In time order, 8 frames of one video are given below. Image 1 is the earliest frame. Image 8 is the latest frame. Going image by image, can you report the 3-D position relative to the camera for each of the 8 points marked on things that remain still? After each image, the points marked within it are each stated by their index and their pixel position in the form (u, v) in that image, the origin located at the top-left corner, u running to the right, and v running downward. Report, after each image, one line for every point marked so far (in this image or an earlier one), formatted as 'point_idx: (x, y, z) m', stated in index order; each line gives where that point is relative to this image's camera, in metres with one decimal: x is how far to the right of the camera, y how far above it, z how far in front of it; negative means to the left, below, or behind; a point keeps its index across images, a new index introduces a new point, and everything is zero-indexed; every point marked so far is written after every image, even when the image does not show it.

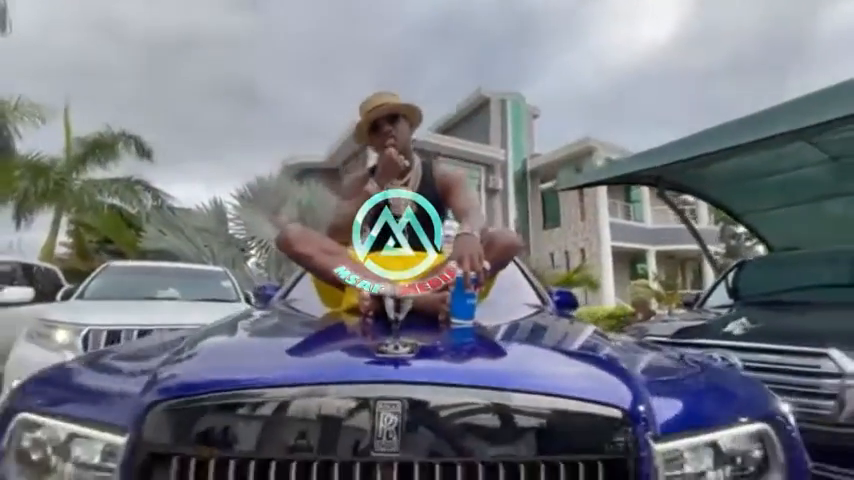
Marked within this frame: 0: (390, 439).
0: (-0.1, -0.3, +0.7) m
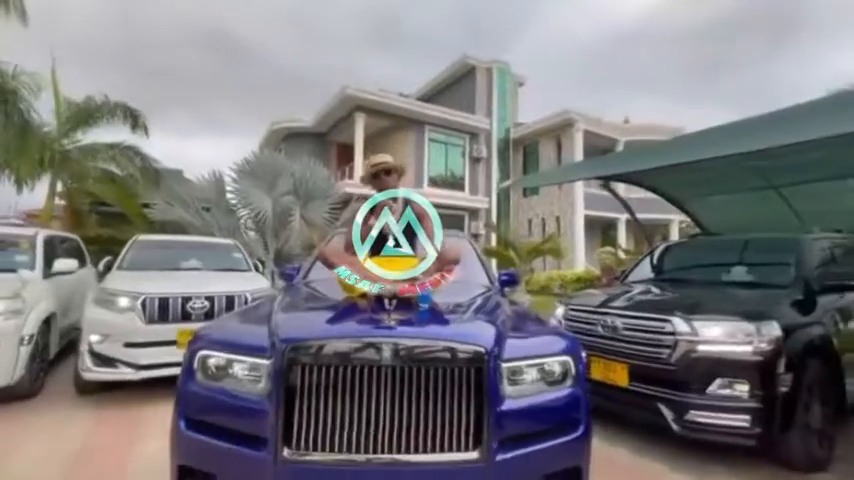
0: (-0.2, -0.5, +1.7) m
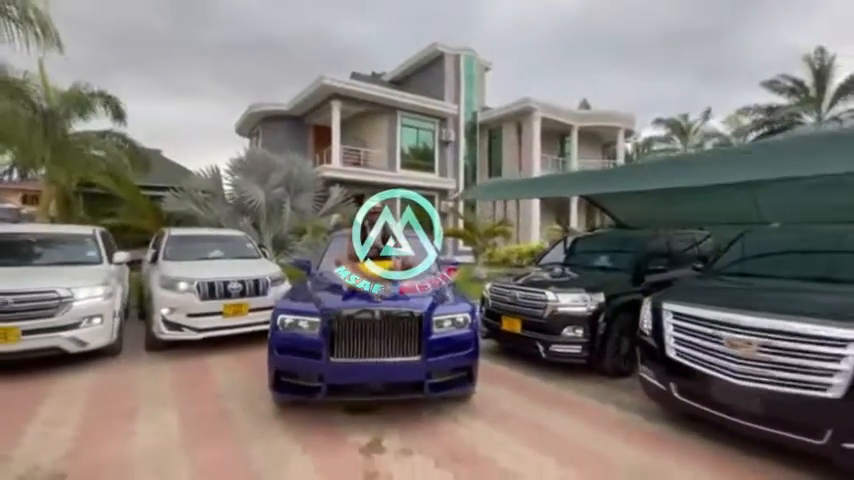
0: (-0.5, -0.7, +3.5) m
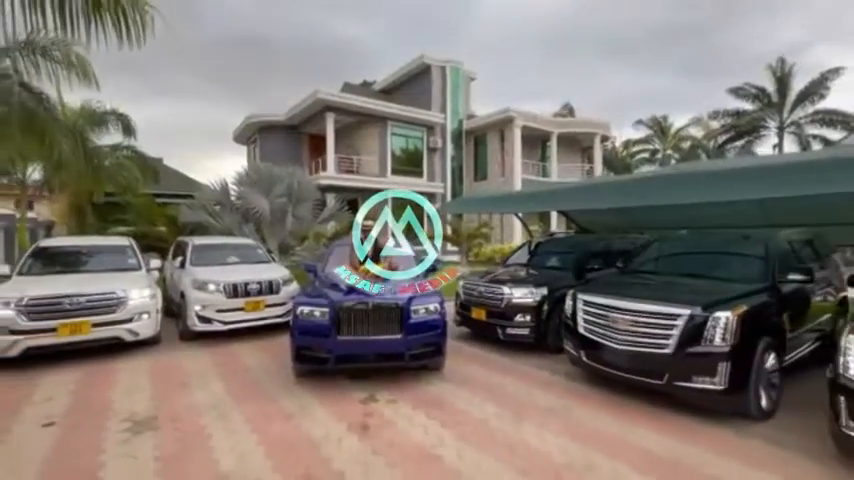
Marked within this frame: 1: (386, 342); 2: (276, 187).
0: (-0.7, -0.8, +4.8) m
1: (-0.5, -1.2, +4.8) m
2: (-4.6, +1.6, +12.1) m
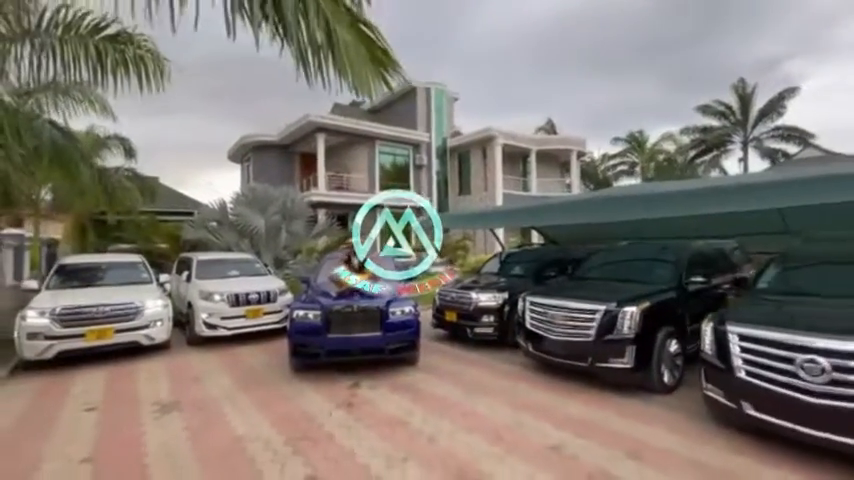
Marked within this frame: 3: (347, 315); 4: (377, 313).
0: (-1.1, -1.0, +5.8) m
1: (-0.8, -1.4, +5.7) m
2: (-5.1, +1.1, +13.0) m
3: (-1.2, -1.1, +5.8) m
4: (-0.7, -1.1, +5.8) m
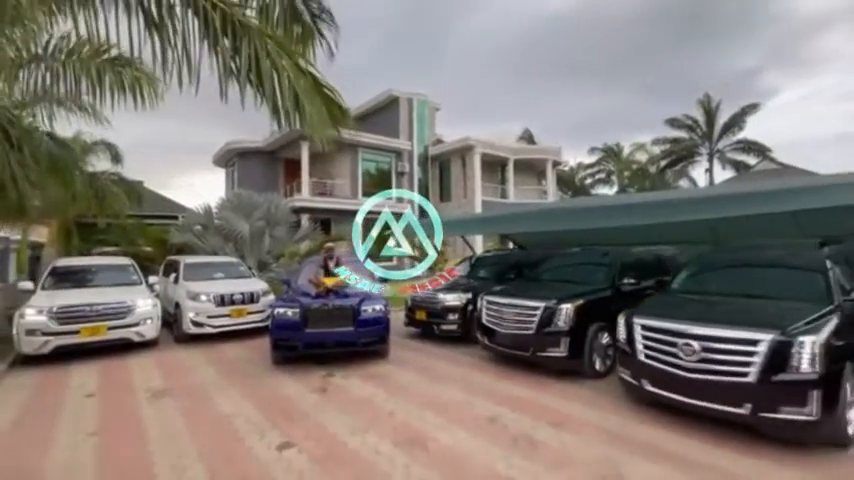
0: (-1.6, -1.1, +6.5) m
1: (-1.4, -1.5, +6.4) m
2: (-5.9, +1.0, +13.6) m
3: (-1.7, -1.2, +6.5) m
4: (-1.3, -1.2, +6.5) m
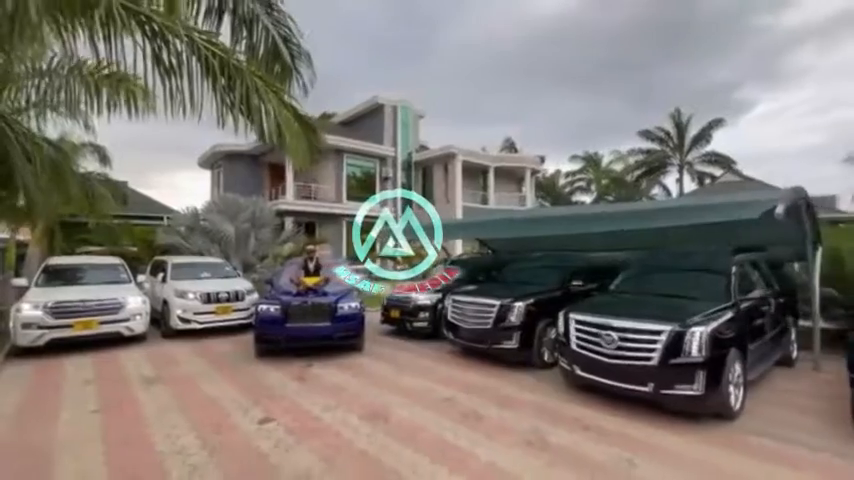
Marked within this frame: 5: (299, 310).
0: (-2.1, -1.1, +7.1) m
1: (-1.9, -1.6, +7.1) m
2: (-6.6, +0.9, +14.1) m
3: (-2.2, -1.2, +7.1) m
4: (-1.8, -1.2, +7.2) m
5: (-2.3, -1.3, +7.1) m
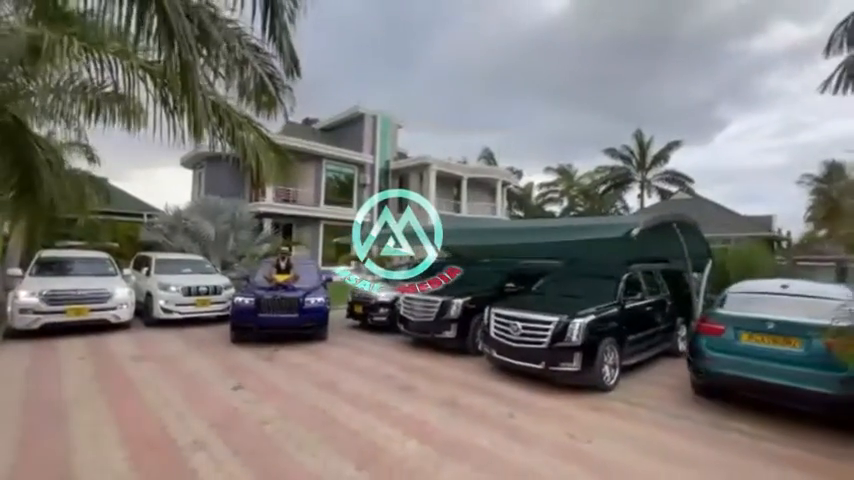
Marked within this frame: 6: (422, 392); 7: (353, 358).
0: (-3.1, -1.2, +8.2) m
1: (-2.8, -1.6, +8.2) m
2: (-7.8, +1.0, +15.0) m
3: (-3.1, -1.3, +8.2) m
4: (-2.7, -1.3, +8.3) m
5: (-3.2, -1.3, +8.2) m
6: (-0.1, -2.2, +5.6) m
7: (-1.4, -2.2, +7.5) m
